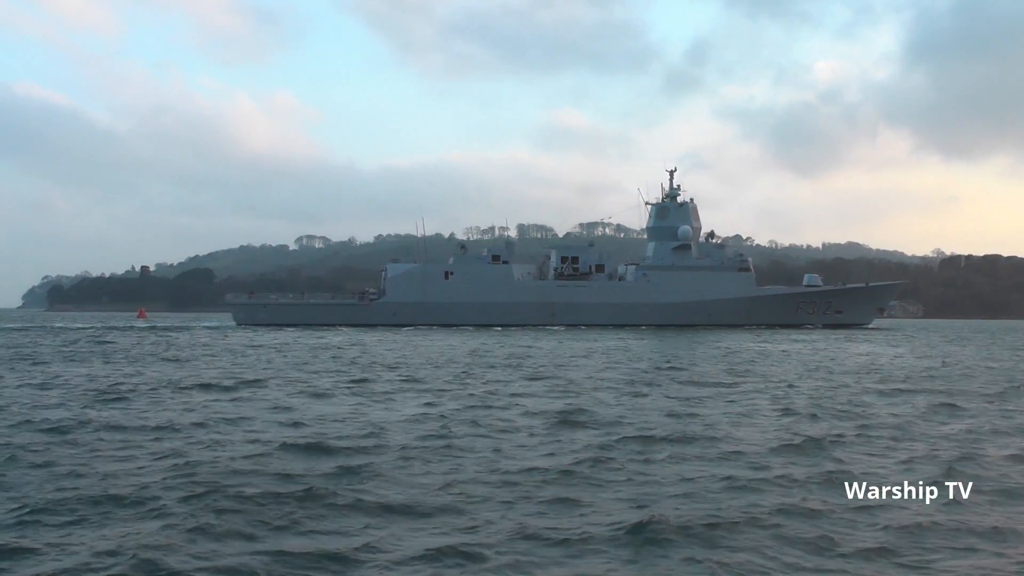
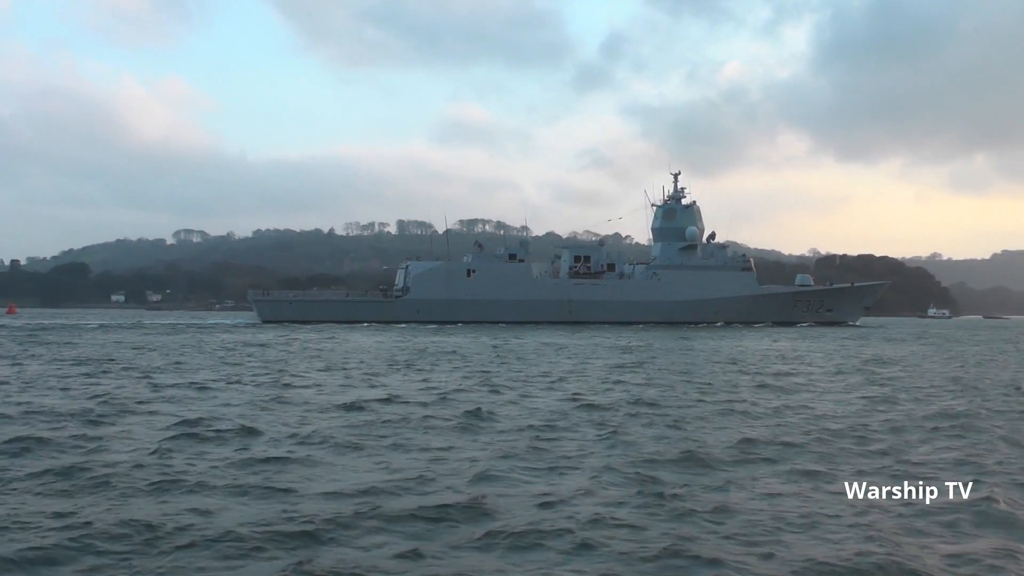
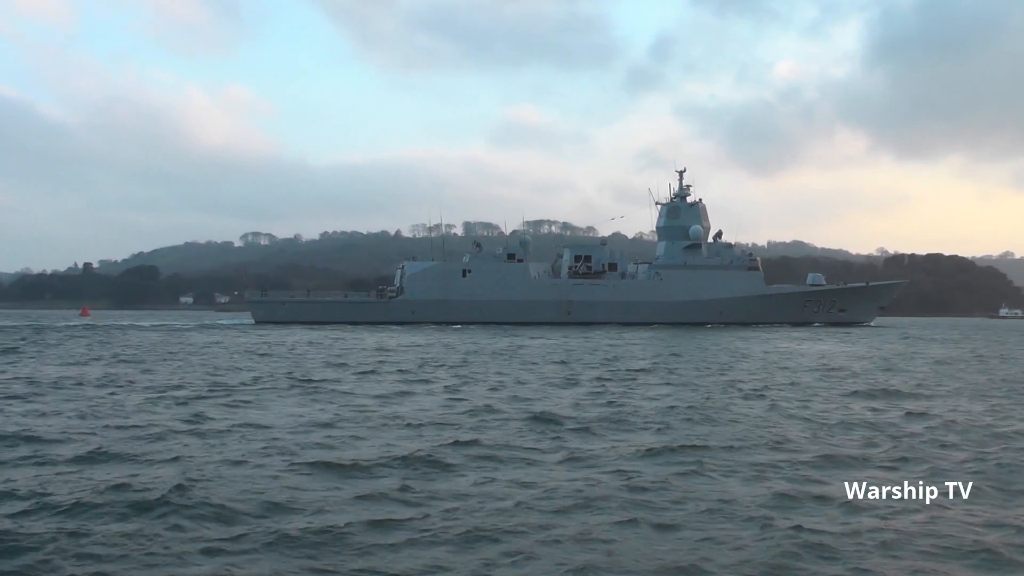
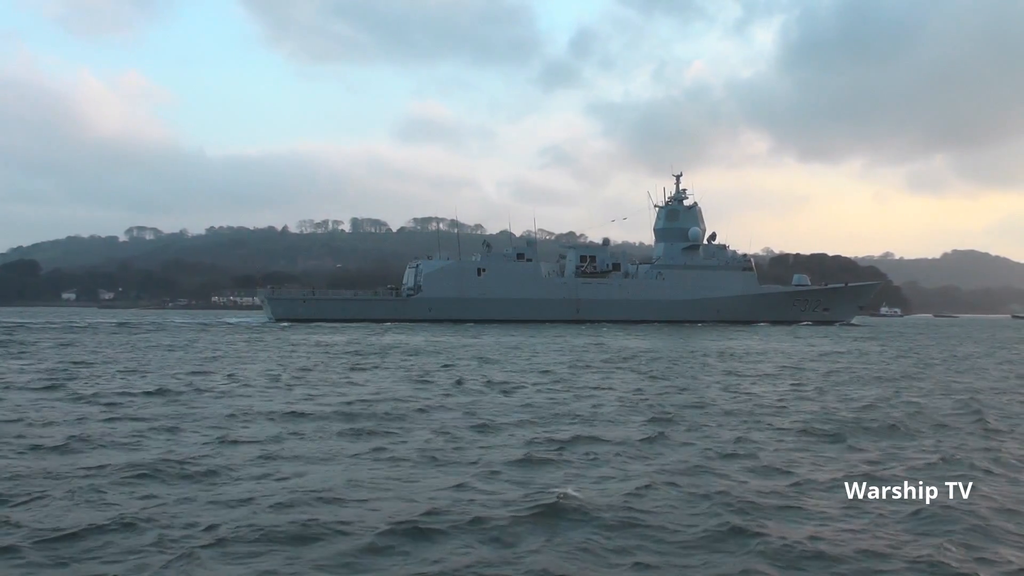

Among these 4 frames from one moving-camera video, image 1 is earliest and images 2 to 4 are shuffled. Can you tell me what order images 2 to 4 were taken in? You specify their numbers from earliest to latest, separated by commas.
3, 2, 4
